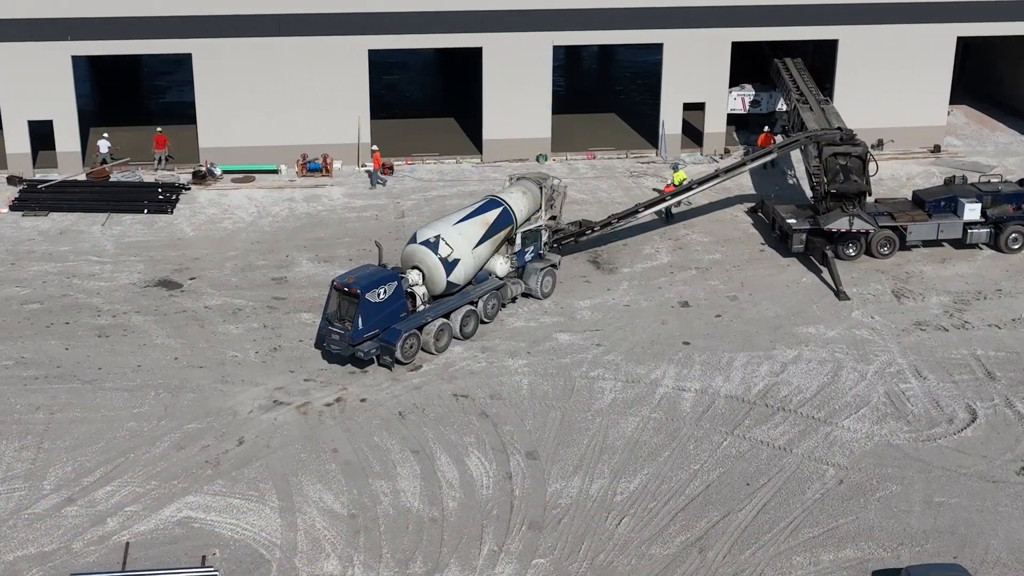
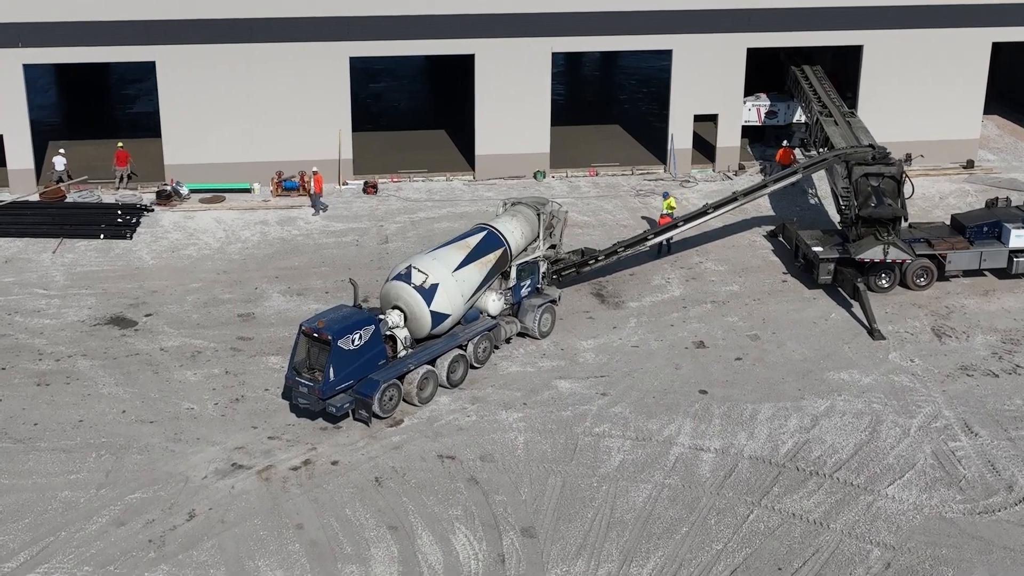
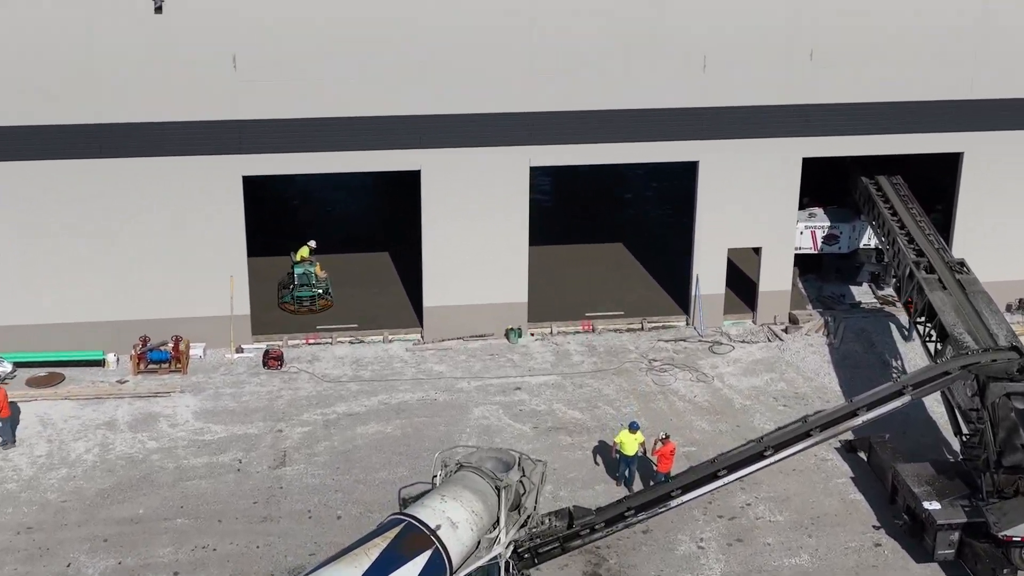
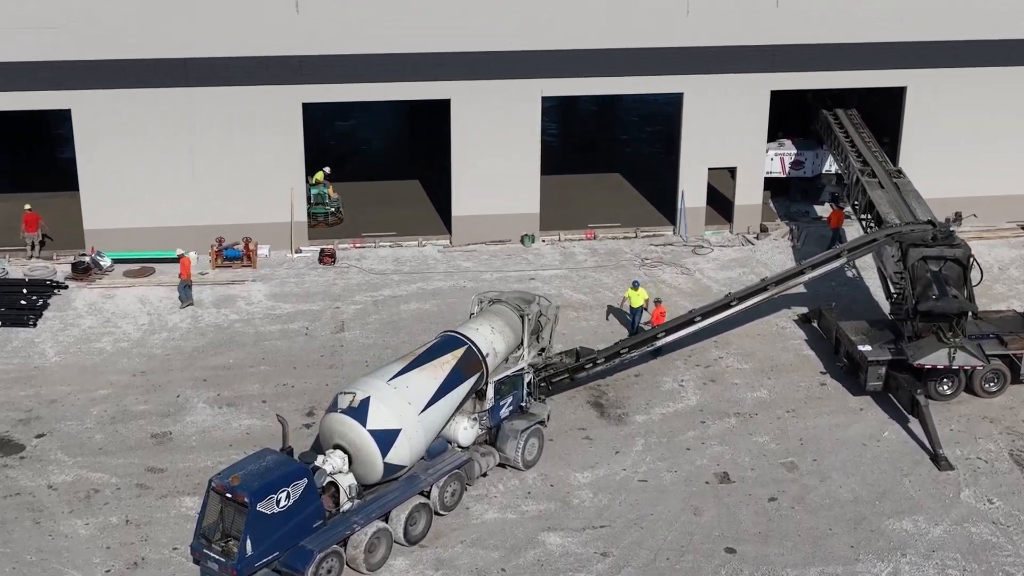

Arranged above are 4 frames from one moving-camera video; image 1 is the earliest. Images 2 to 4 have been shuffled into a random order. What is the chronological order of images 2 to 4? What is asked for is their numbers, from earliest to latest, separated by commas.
2, 4, 3
